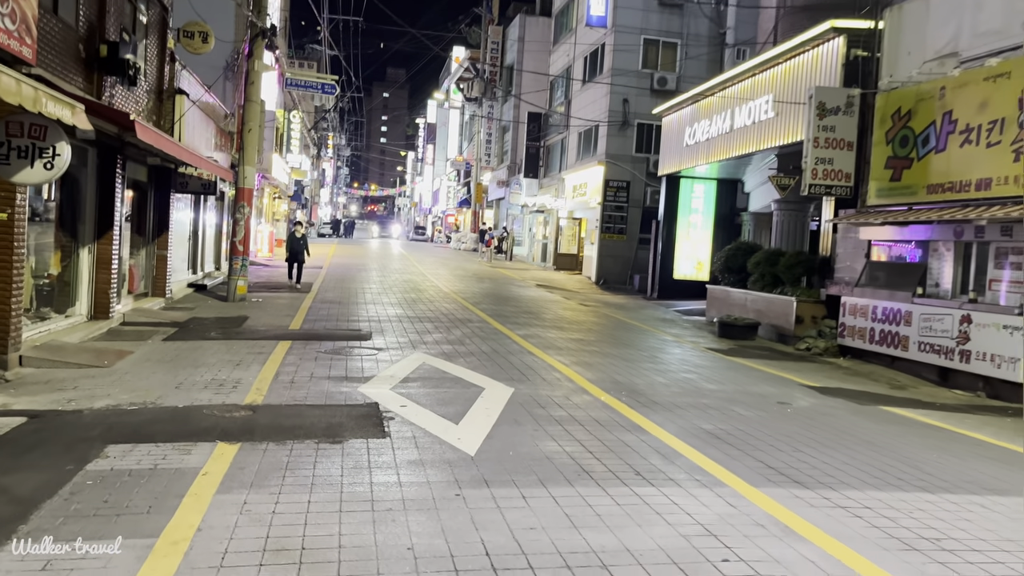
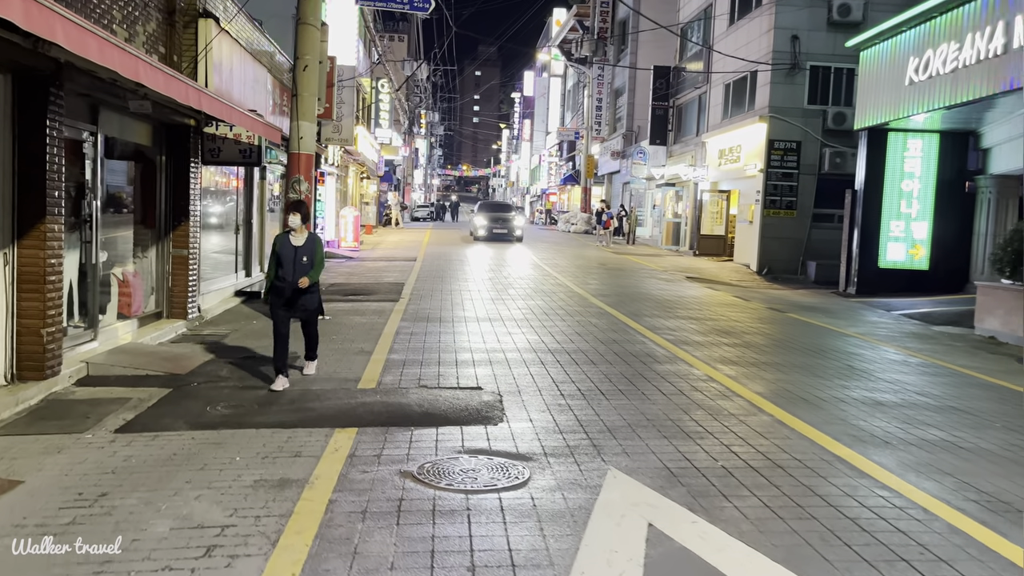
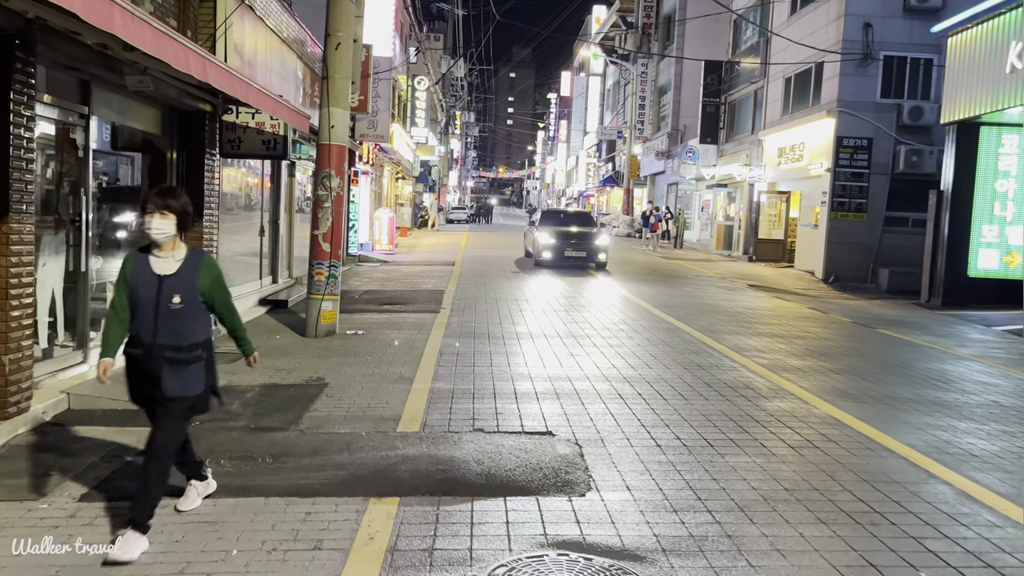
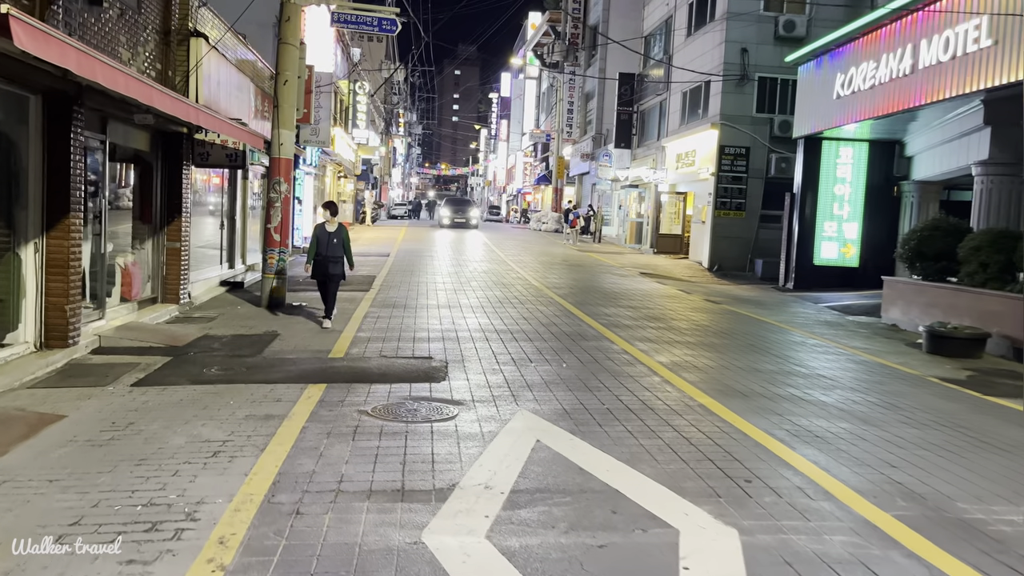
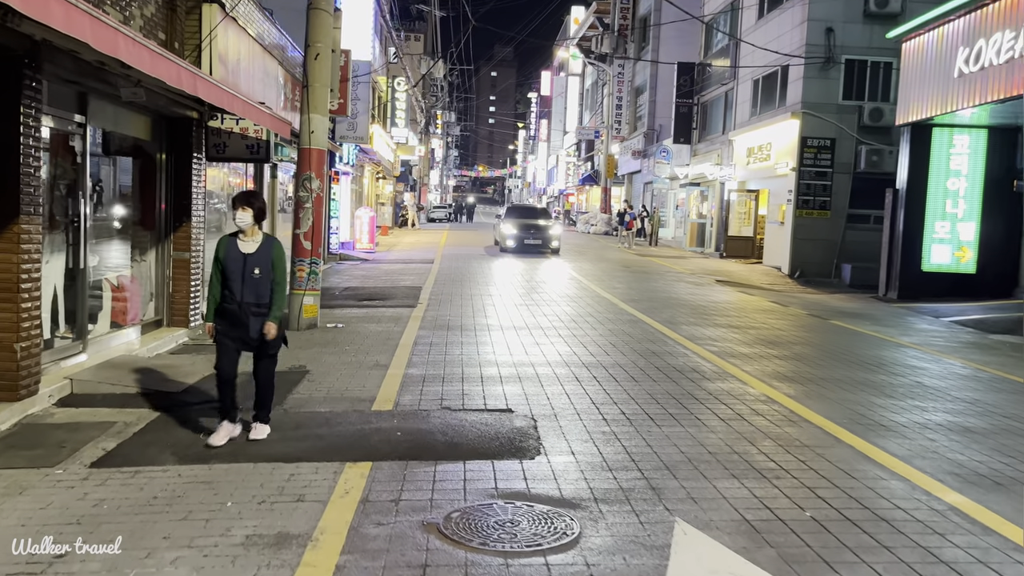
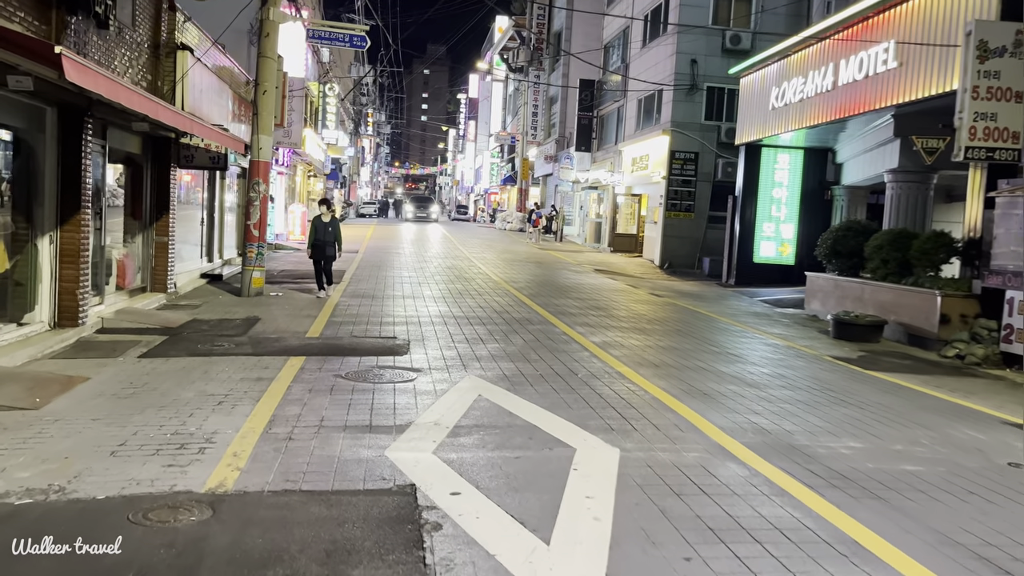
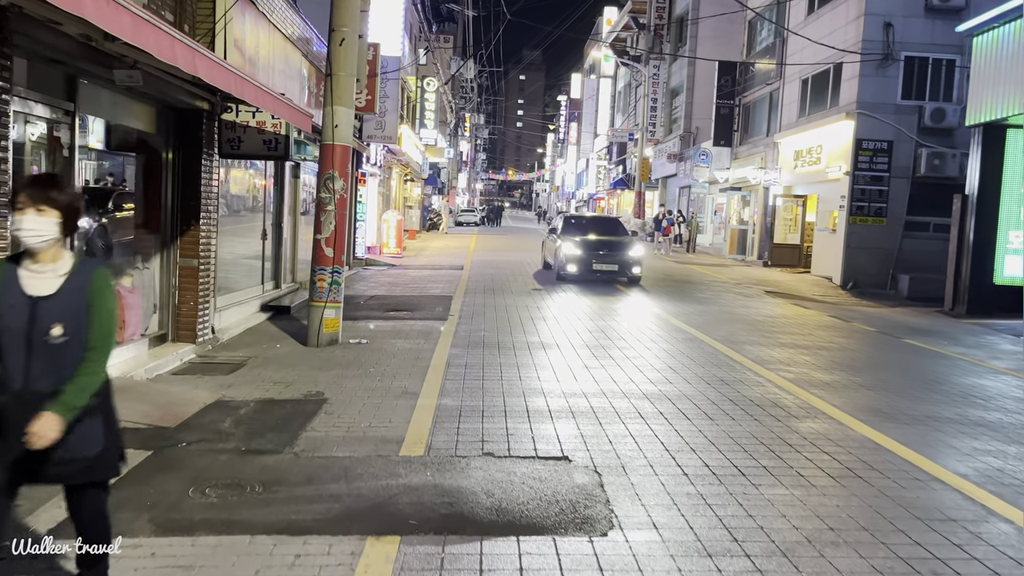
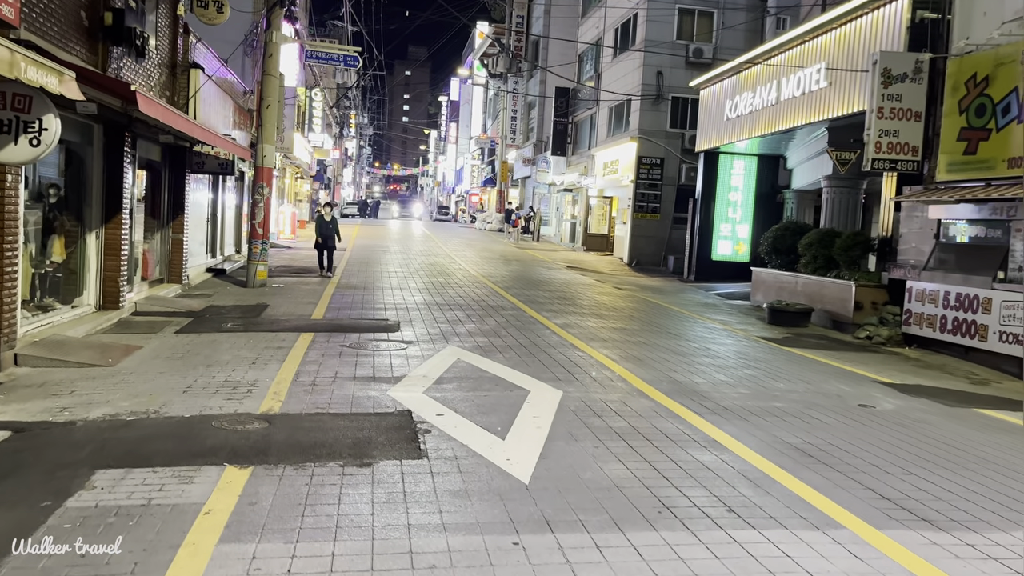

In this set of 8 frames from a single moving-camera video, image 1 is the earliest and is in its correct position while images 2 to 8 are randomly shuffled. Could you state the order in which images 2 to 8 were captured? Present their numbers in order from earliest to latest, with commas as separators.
8, 6, 4, 2, 5, 3, 7
